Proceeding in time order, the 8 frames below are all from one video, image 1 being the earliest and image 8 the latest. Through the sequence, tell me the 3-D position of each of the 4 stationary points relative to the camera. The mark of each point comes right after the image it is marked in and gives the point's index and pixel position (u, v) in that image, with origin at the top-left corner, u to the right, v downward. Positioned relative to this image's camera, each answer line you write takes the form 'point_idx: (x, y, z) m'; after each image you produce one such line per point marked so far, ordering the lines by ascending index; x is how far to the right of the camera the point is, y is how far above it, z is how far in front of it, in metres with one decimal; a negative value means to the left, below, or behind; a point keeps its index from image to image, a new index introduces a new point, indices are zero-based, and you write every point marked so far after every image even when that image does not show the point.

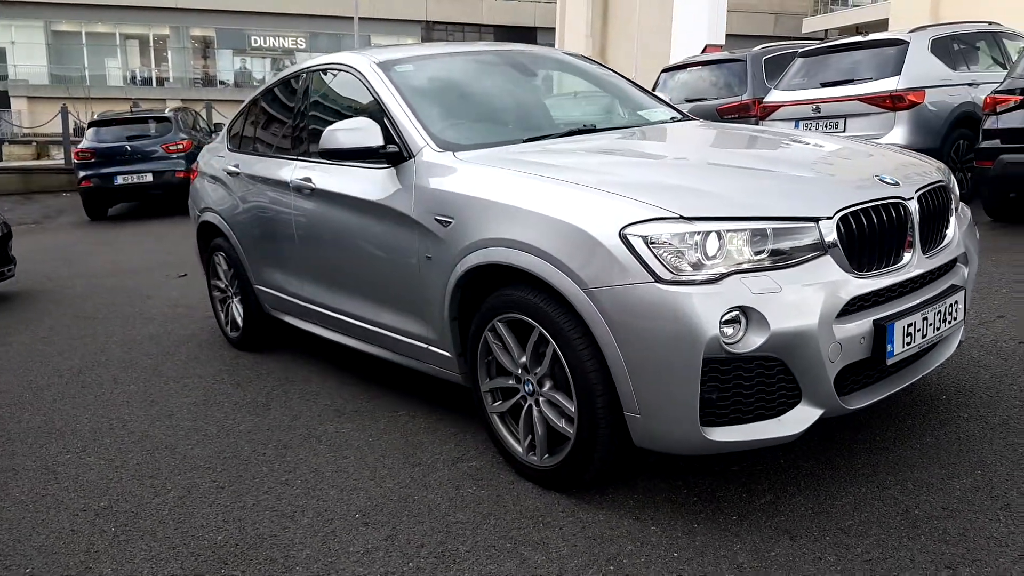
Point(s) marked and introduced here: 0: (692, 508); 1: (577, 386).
0: (+0.6, -0.8, +2.9) m
1: (+0.2, -0.3, +2.8) m
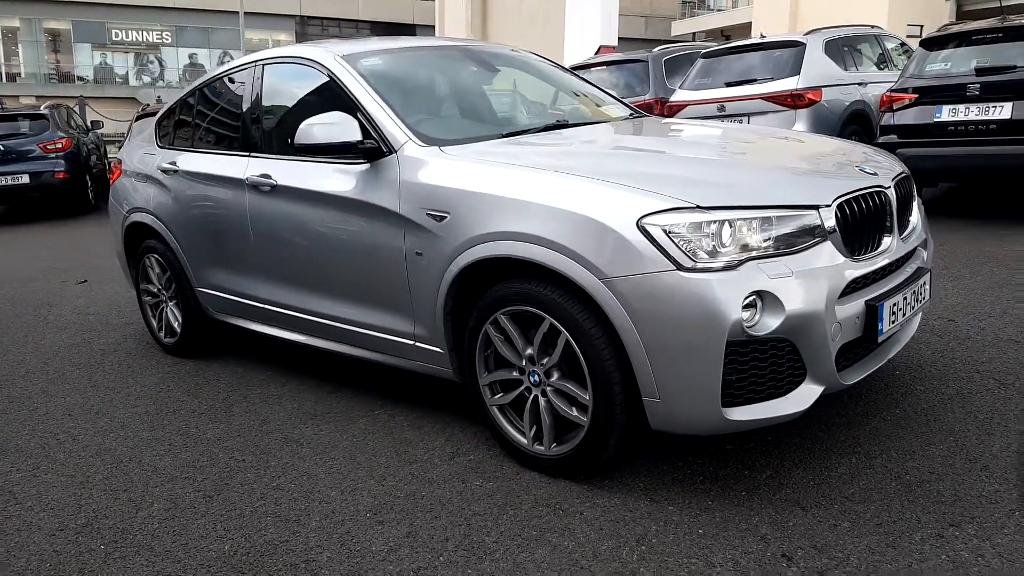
0: (+0.7, -0.7, +3.0) m
1: (+0.3, -0.3, +2.9) m
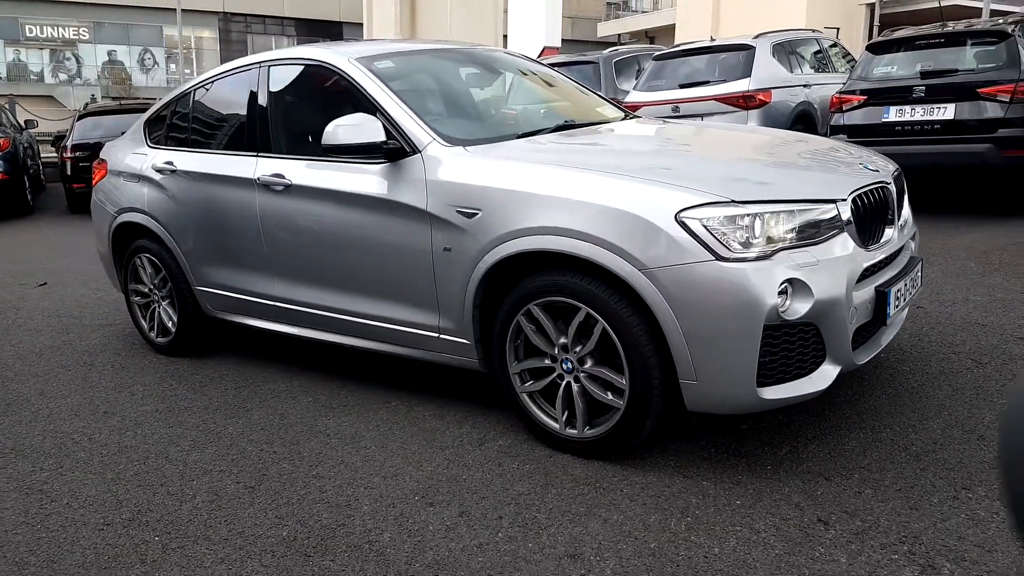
0: (+0.8, -0.7, +3.3) m
1: (+0.4, -0.3, +3.1) m
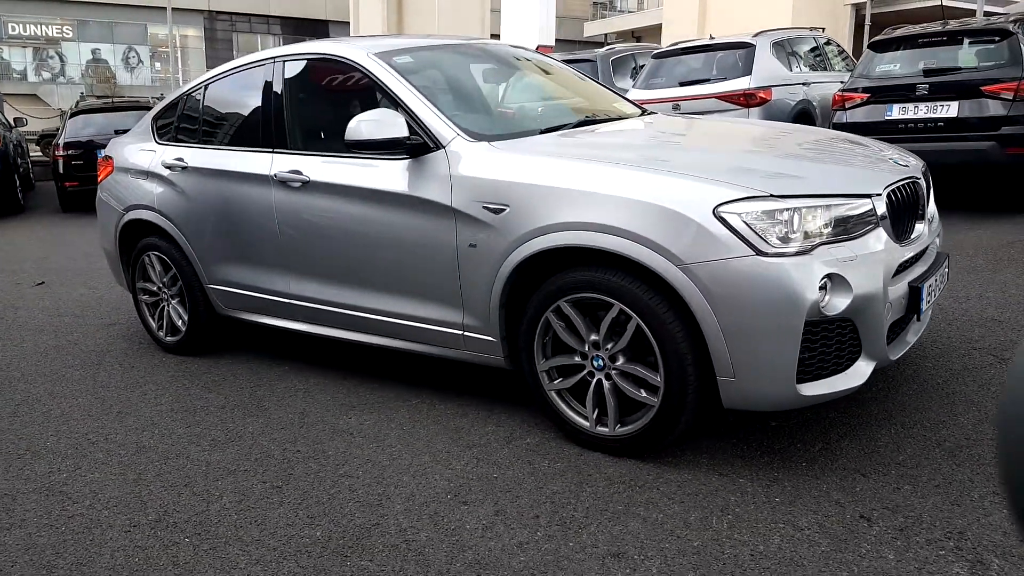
0: (+1.0, -0.7, +3.2) m
1: (+0.6, -0.3, +3.1) m
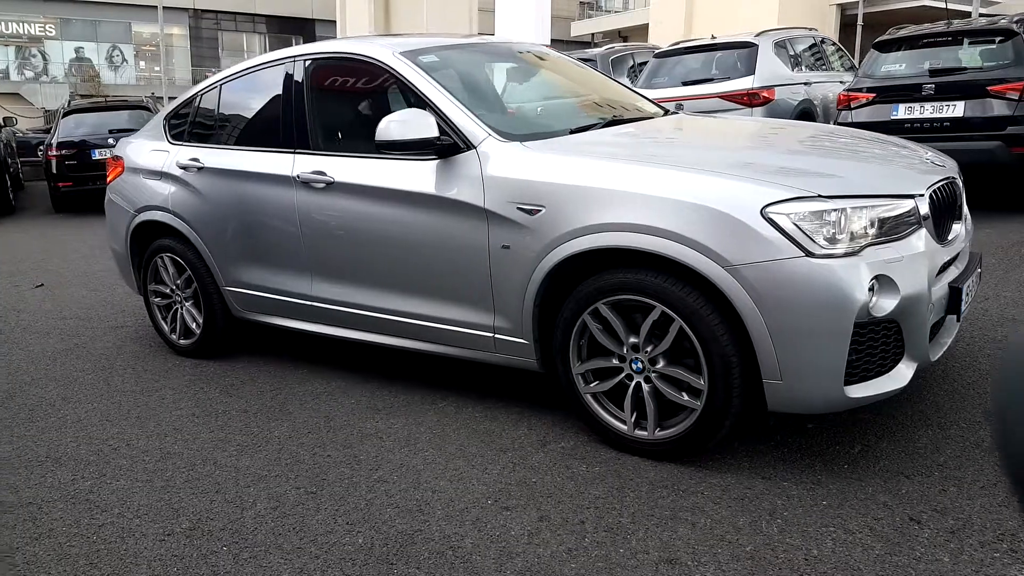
0: (+1.1, -0.7, +3.2) m
1: (+0.7, -0.3, +3.0) m
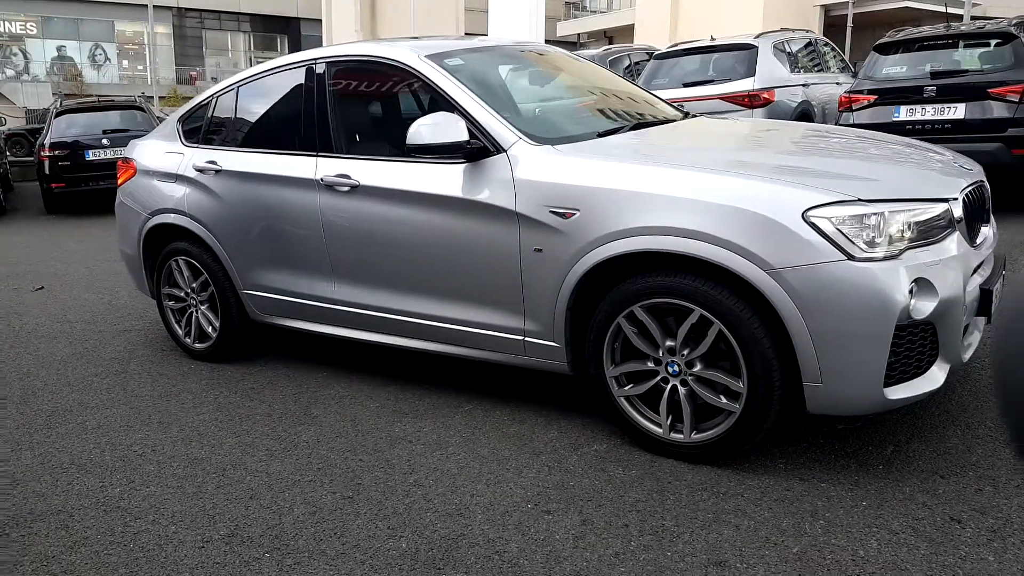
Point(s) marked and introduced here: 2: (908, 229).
0: (+1.3, -0.7, +3.2) m
1: (+0.8, -0.3, +3.1) m
2: (+1.4, +0.2, +3.0) m
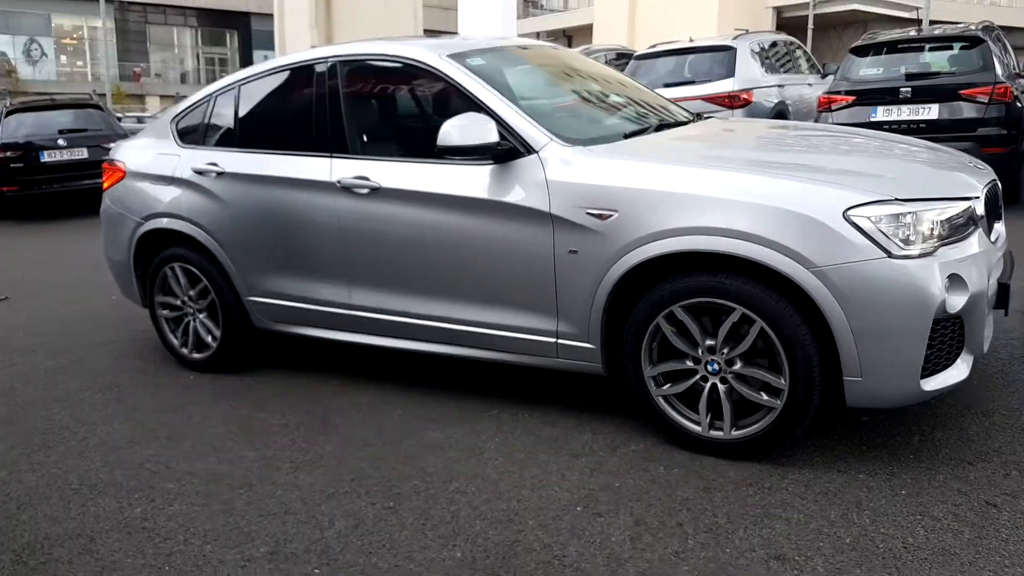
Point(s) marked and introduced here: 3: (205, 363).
0: (+1.4, -0.7, +3.3) m
1: (+1.0, -0.3, +3.1) m
2: (+1.6, +0.2, +3.1) m
3: (-1.8, -0.4, +5.0) m
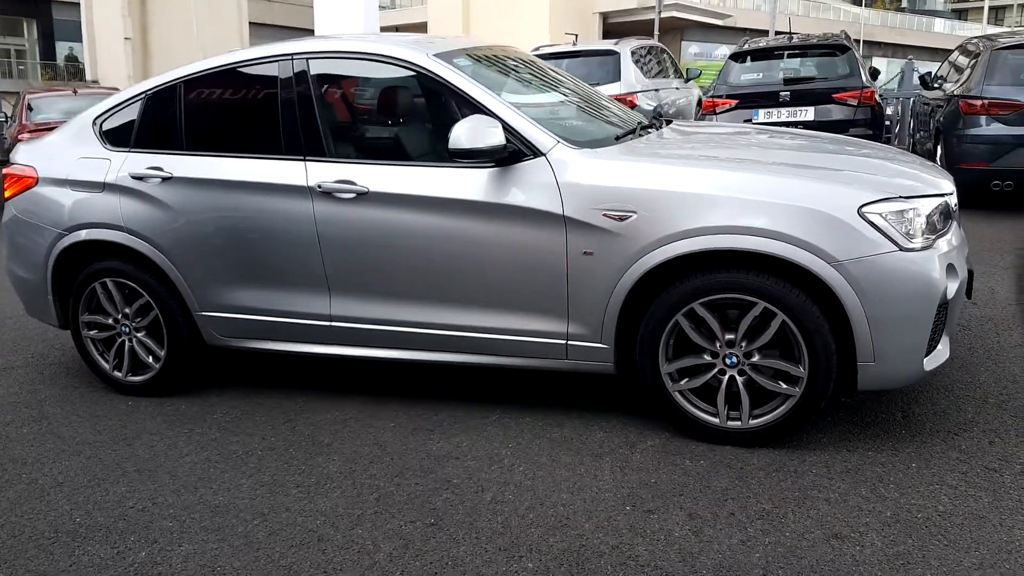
0: (+1.5, -0.6, +3.6) m
1: (+1.2, -0.2, +3.3) m
2: (+1.7, +0.3, +3.4) m
3: (-2.0, -0.5, +4.6) m
